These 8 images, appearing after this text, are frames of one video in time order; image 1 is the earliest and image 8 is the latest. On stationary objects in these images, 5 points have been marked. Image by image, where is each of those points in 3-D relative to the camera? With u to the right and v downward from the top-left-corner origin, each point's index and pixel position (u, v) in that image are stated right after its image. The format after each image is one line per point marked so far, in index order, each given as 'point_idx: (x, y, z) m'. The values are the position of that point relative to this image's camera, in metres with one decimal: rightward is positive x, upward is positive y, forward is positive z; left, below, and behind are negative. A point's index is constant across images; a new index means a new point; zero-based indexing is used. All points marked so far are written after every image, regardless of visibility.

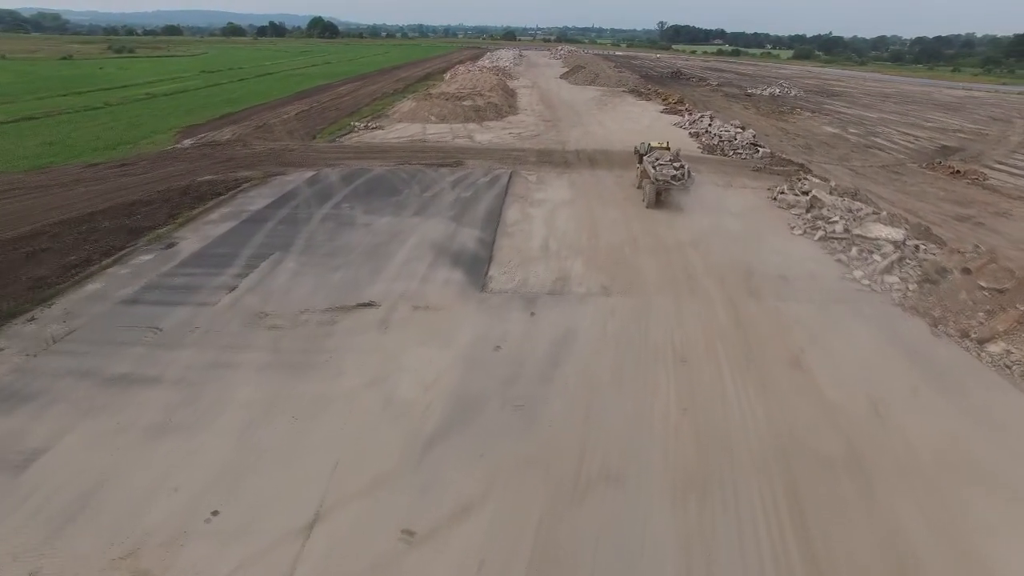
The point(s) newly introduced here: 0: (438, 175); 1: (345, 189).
0: (-2.2, +3.2, +18.6) m
1: (-4.5, +2.7, +17.4) m
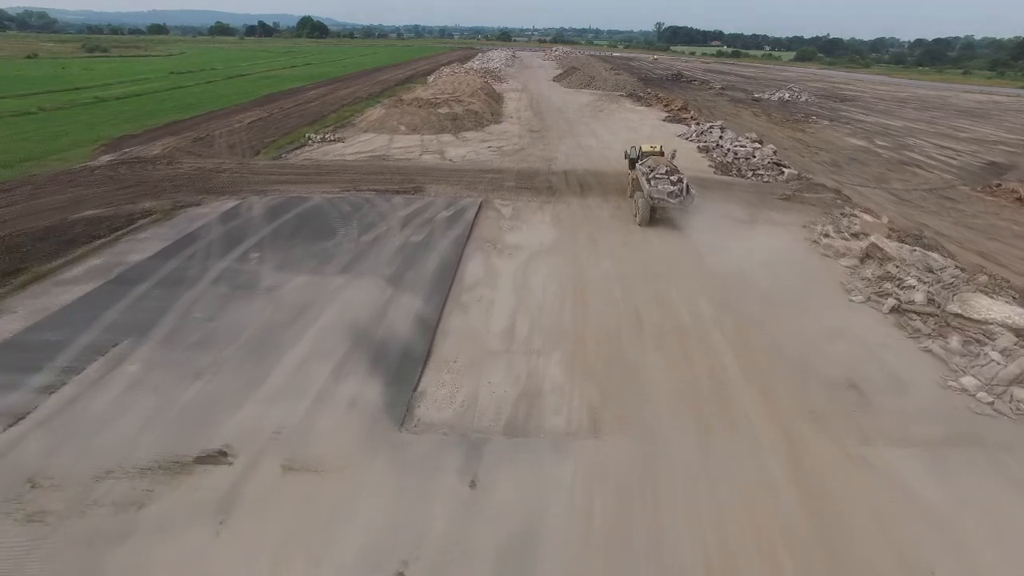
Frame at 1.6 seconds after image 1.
0: (-2.9, +1.8, +14.9) m
1: (-5.2, +1.3, +13.6) m
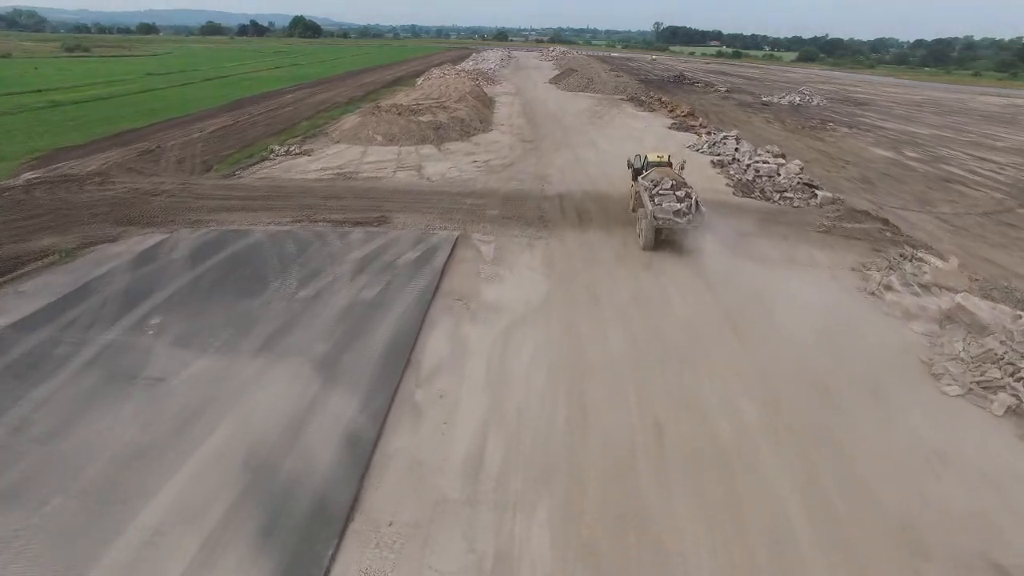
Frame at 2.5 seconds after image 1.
0: (-3.2, +0.8, +12.1) m
1: (-5.5, +0.2, +10.8) m
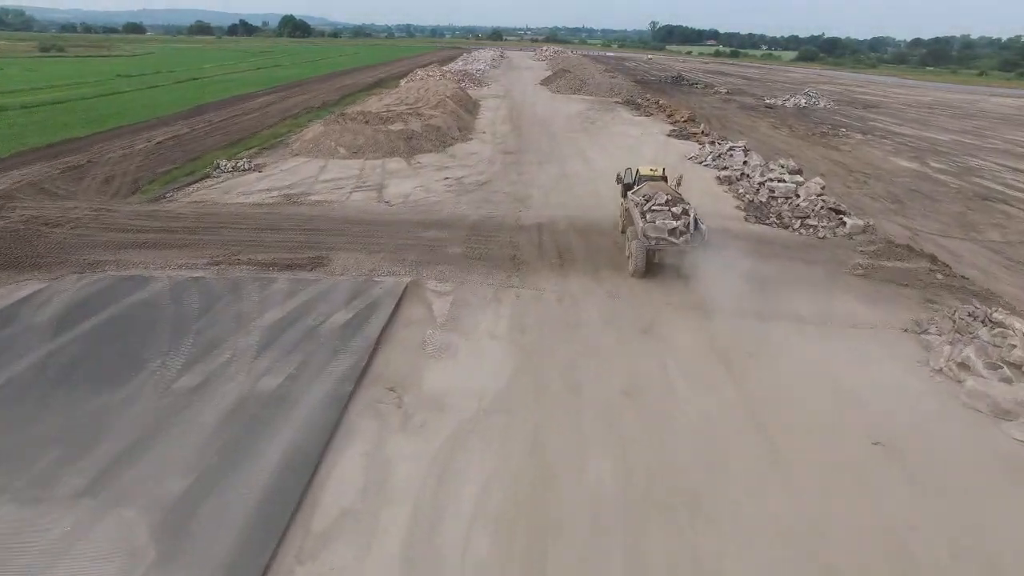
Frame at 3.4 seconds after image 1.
0: (-3.8, -0.2, +9.5) m
1: (-6.1, -0.8, +8.3) m
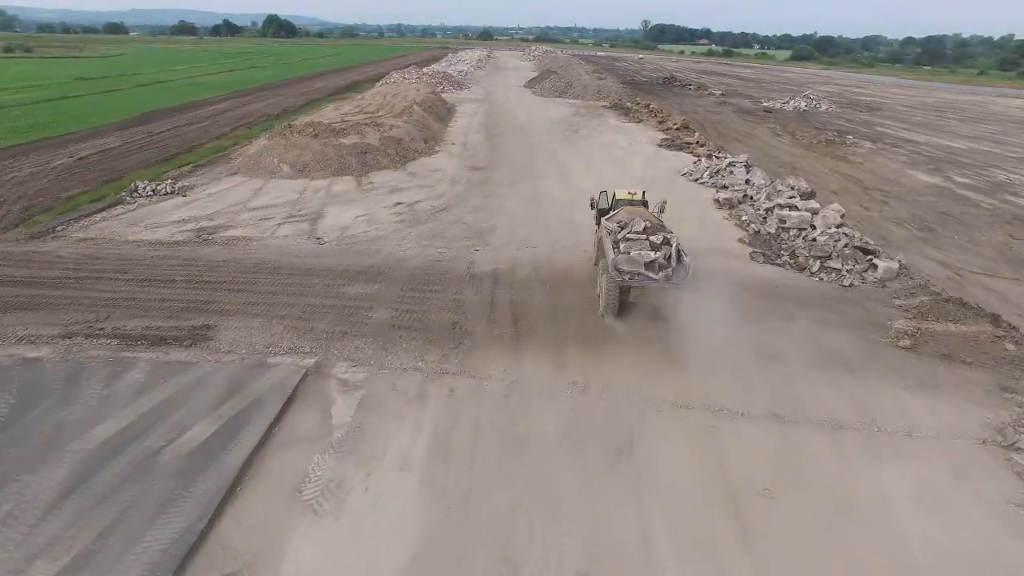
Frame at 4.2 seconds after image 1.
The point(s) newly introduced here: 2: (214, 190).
0: (-4.5, -1.3, +6.9) m
1: (-6.8, -1.9, +5.6) m
2: (-7.6, +2.5, +16.5) m
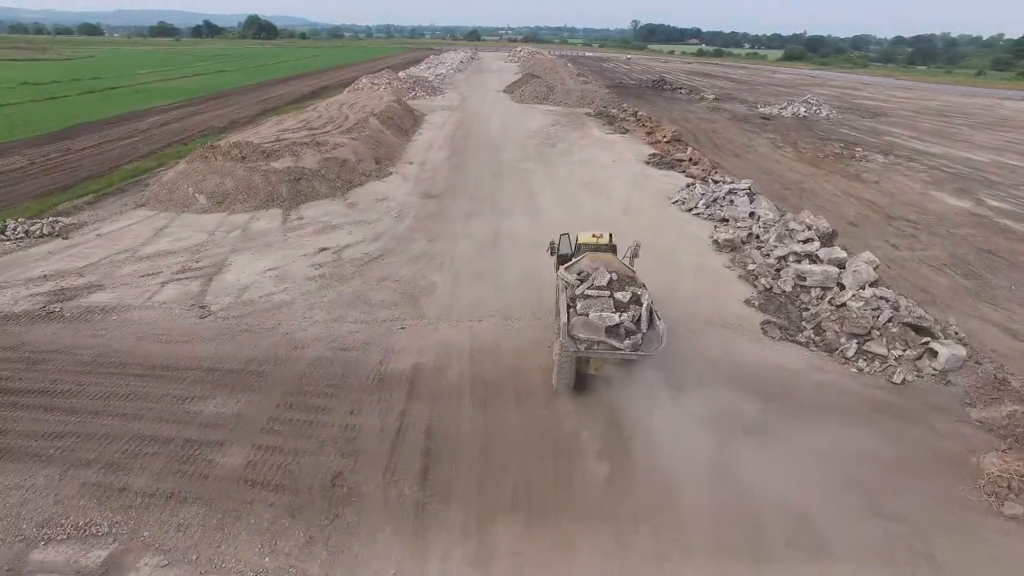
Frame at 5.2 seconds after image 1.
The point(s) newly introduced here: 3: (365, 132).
0: (-5.3, -2.5, +4.0) m
1: (-7.6, -3.1, +2.7) m
2: (-8.6, +1.2, +13.5) m
3: (-4.5, +4.8, +19.8) m
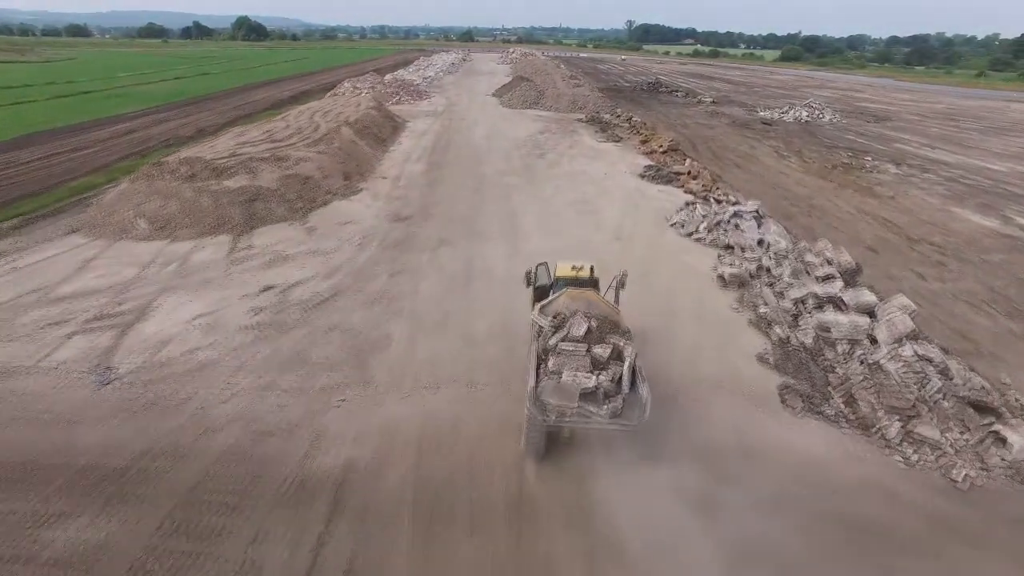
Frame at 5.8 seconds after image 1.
0: (-5.6, -3.3, +2.3) m
1: (-7.9, -3.9, +1.0) m
2: (-9.0, +0.5, +11.9) m
3: (-5.0, +4.1, +18.2) m
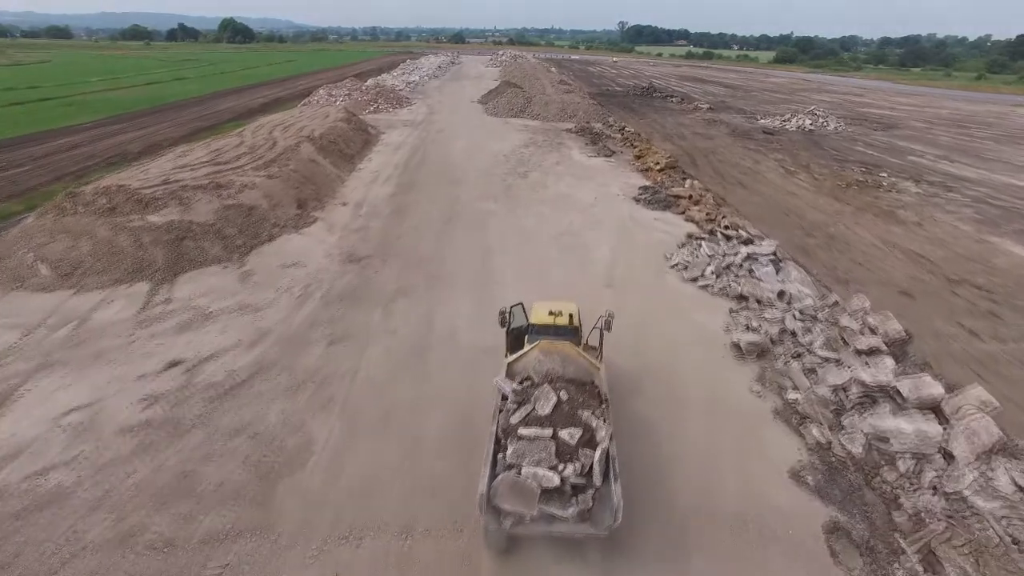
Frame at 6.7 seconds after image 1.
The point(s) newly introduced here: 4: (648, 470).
0: (-6.0, -4.3, +0.2) m
1: (-8.2, -4.9, -1.1) m
2: (-9.5, -0.5, +9.7) m
3: (-5.5, +3.0, +16.1) m
4: (+1.4, -1.9, +6.6) m
